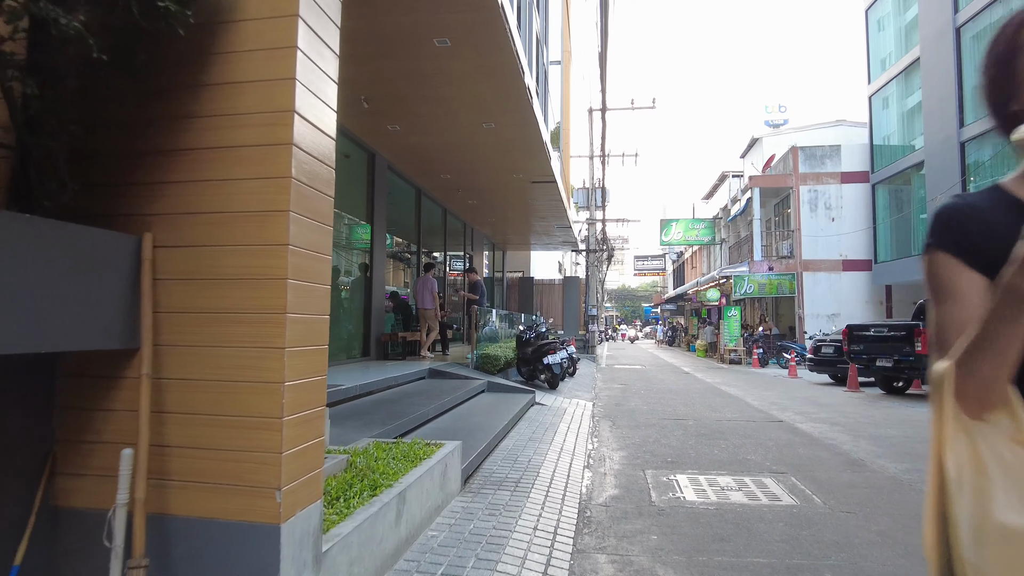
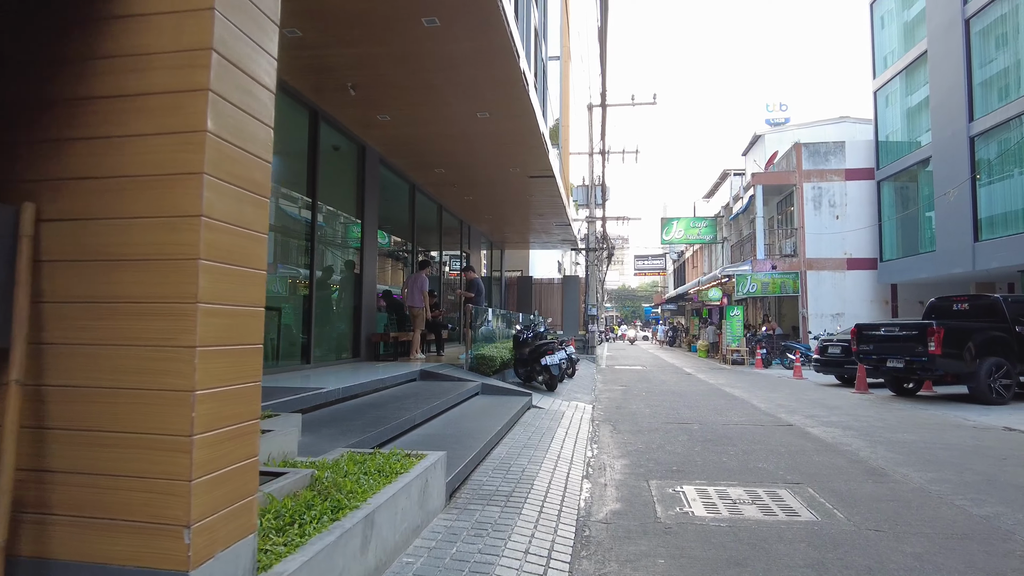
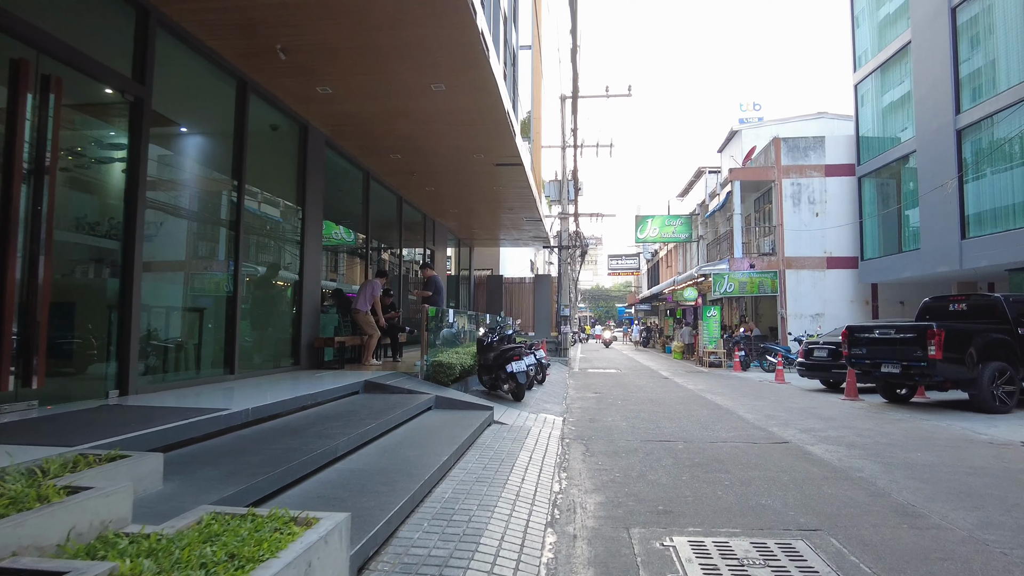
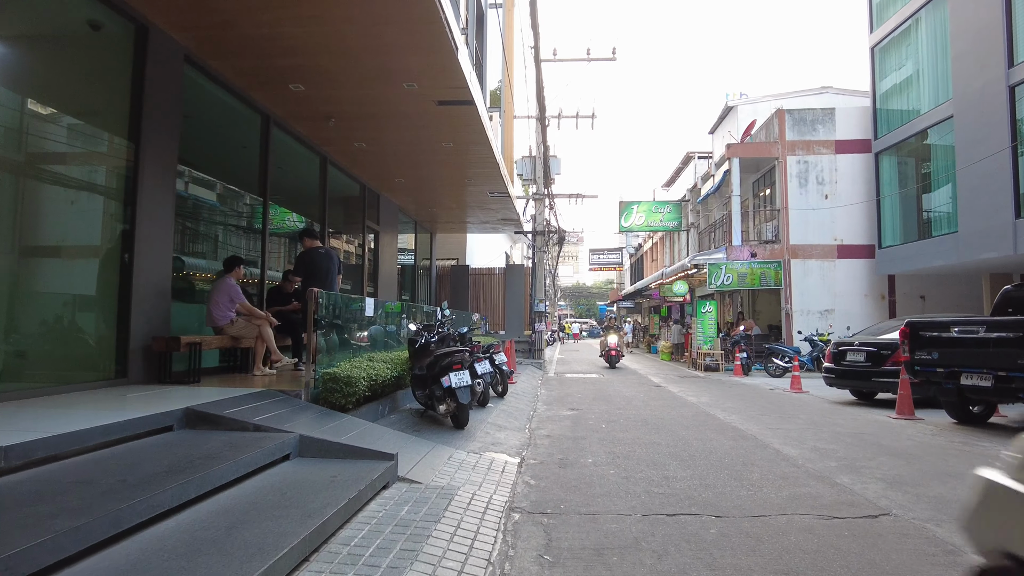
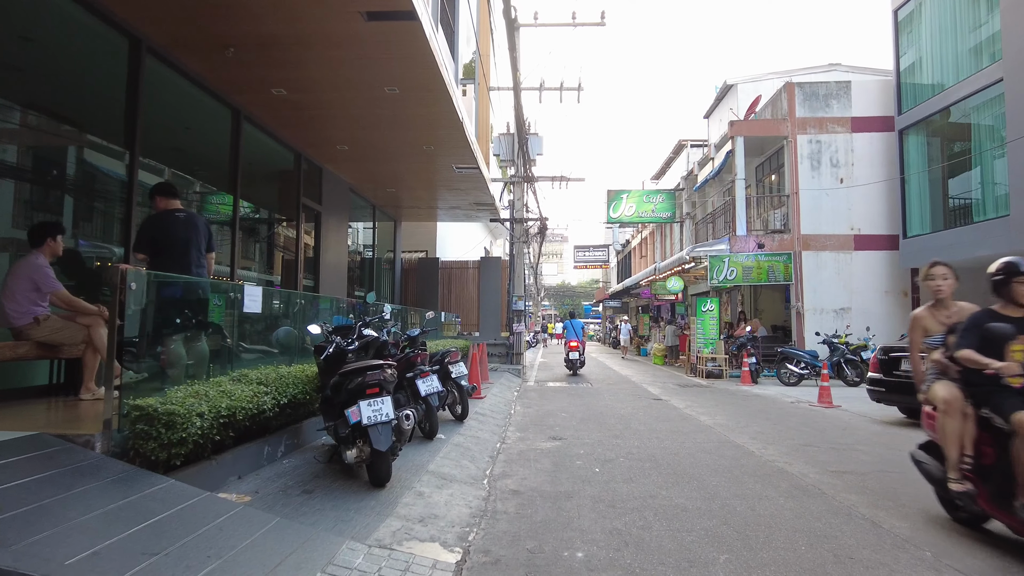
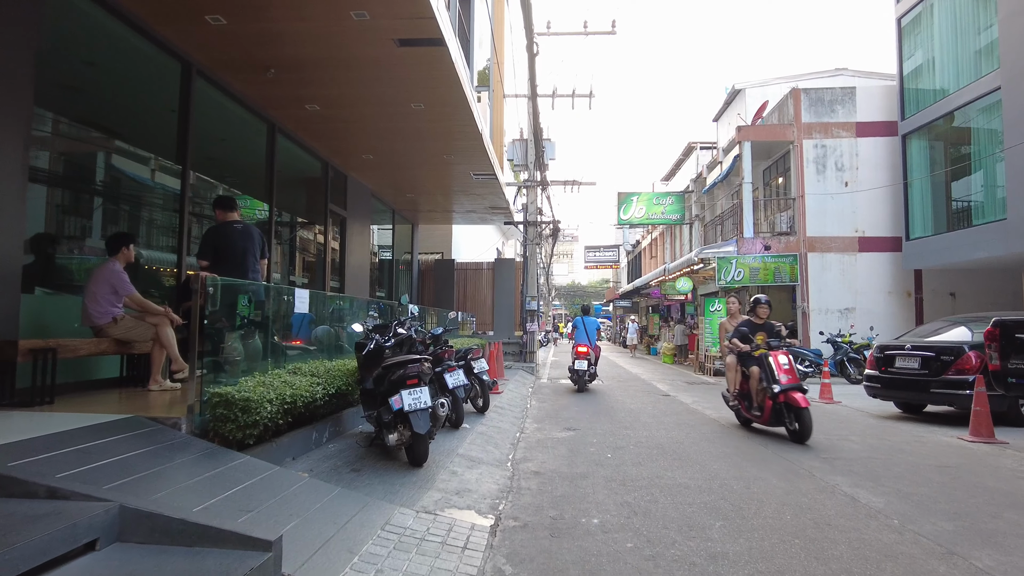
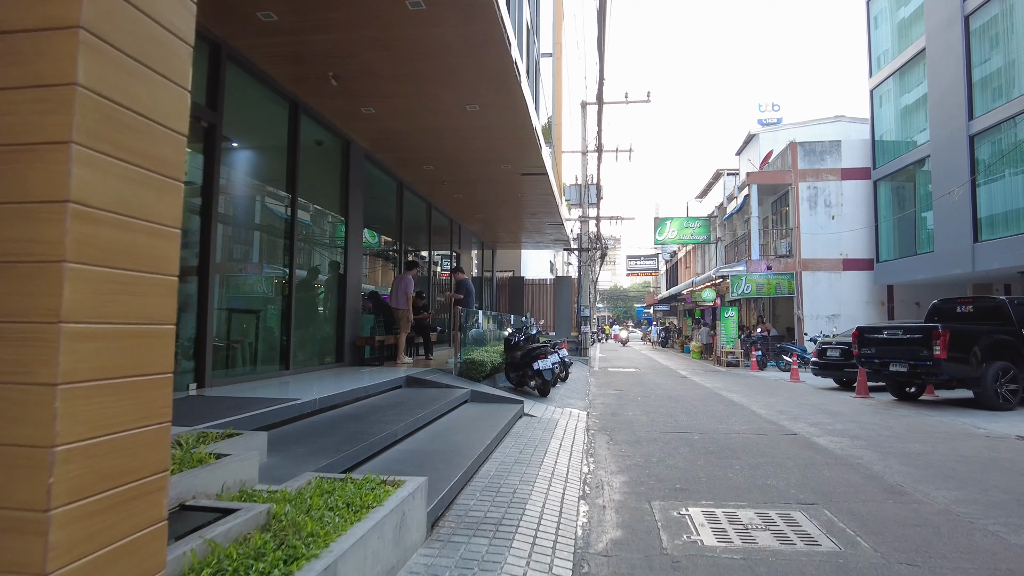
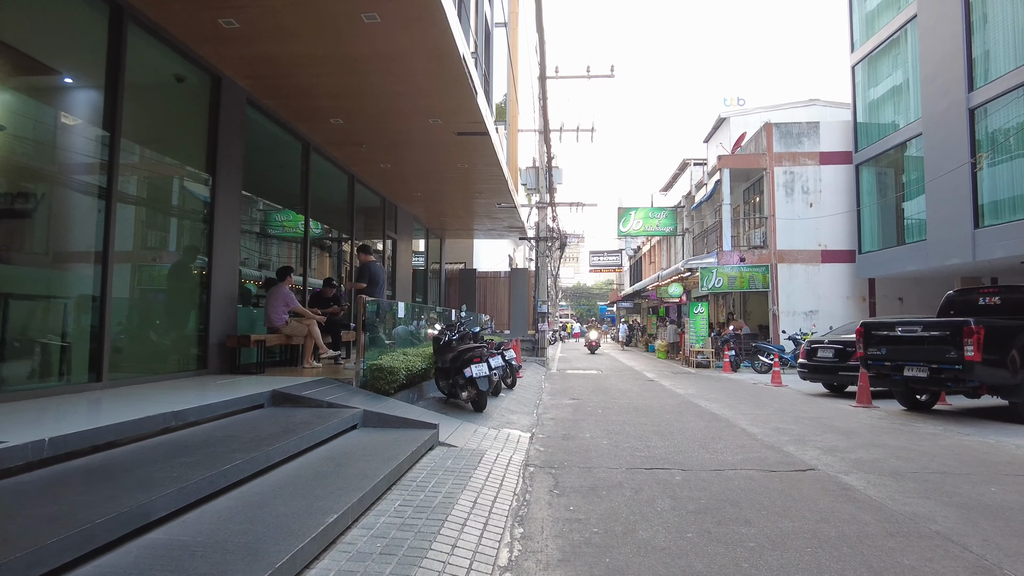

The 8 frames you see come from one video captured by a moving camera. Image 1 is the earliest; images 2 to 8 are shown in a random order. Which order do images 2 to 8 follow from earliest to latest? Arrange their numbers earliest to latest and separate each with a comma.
2, 7, 3, 8, 4, 6, 5
